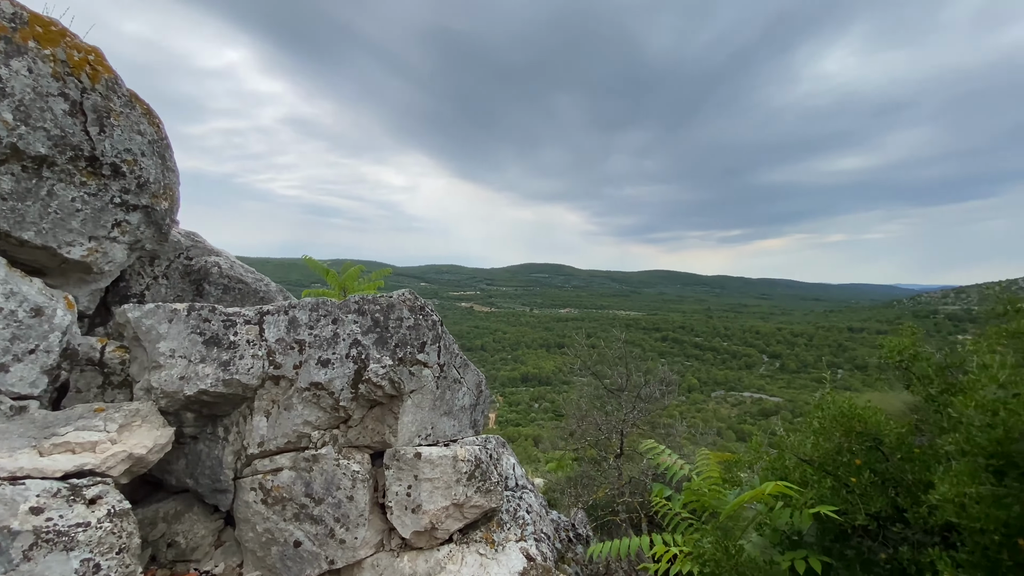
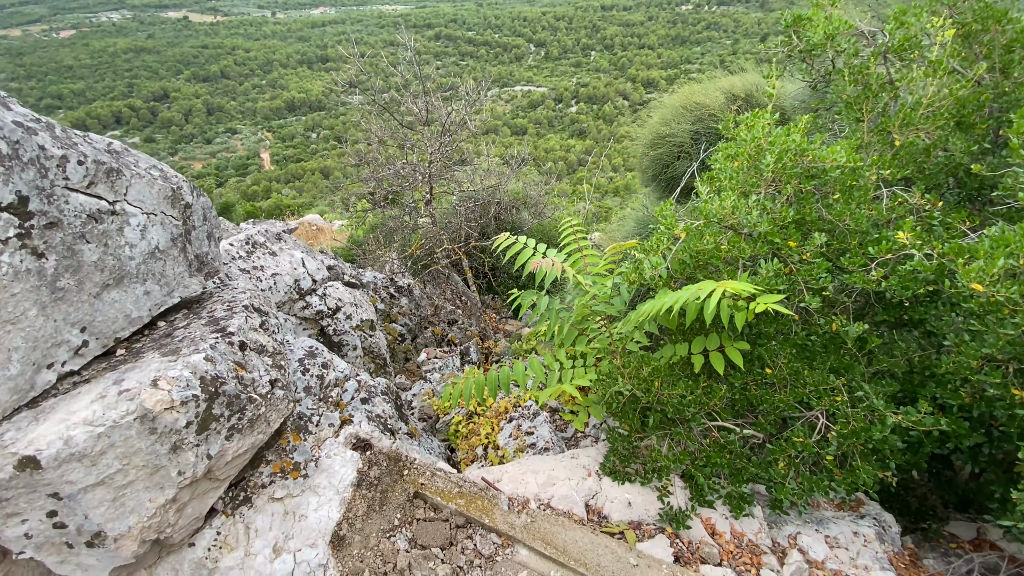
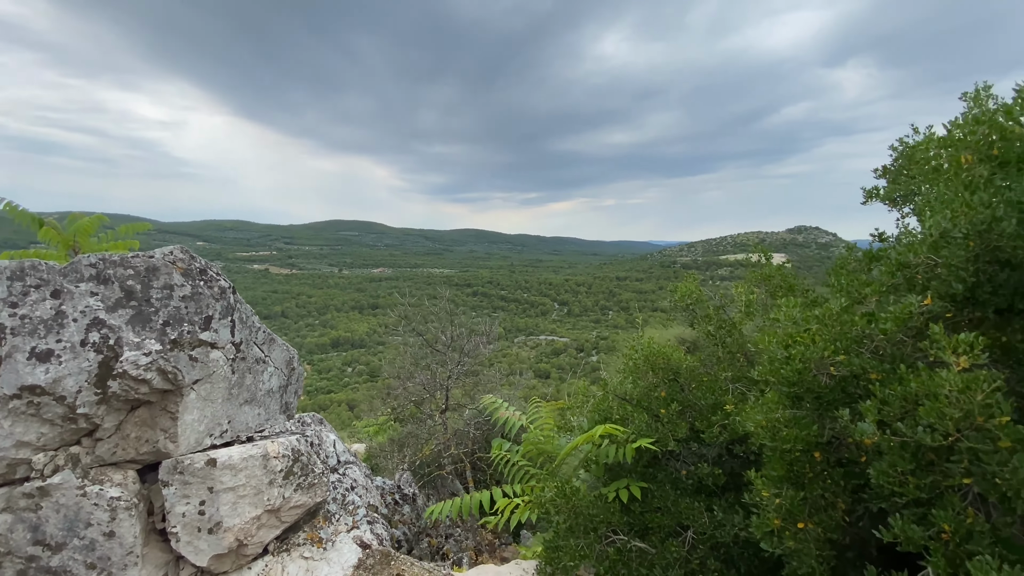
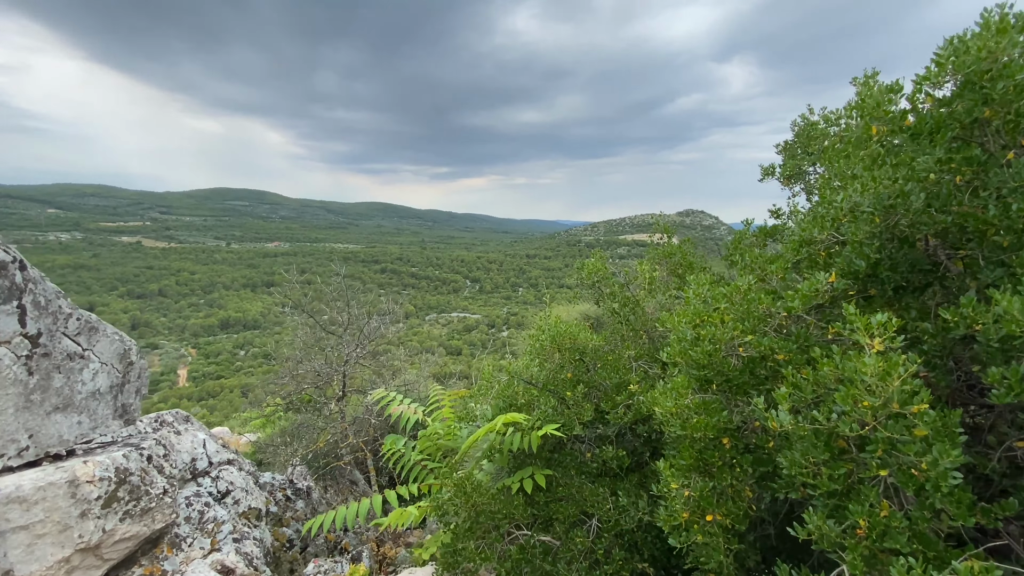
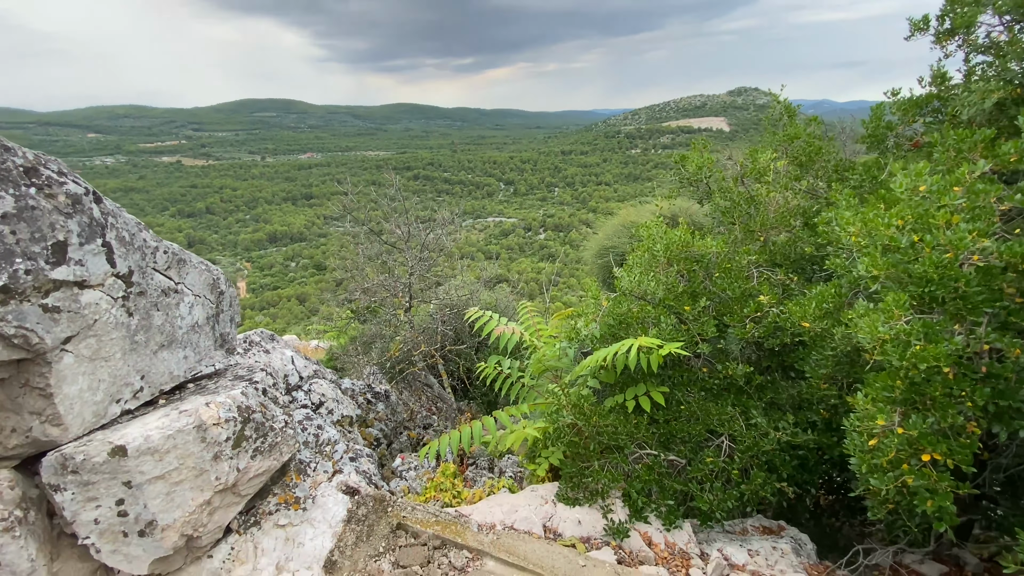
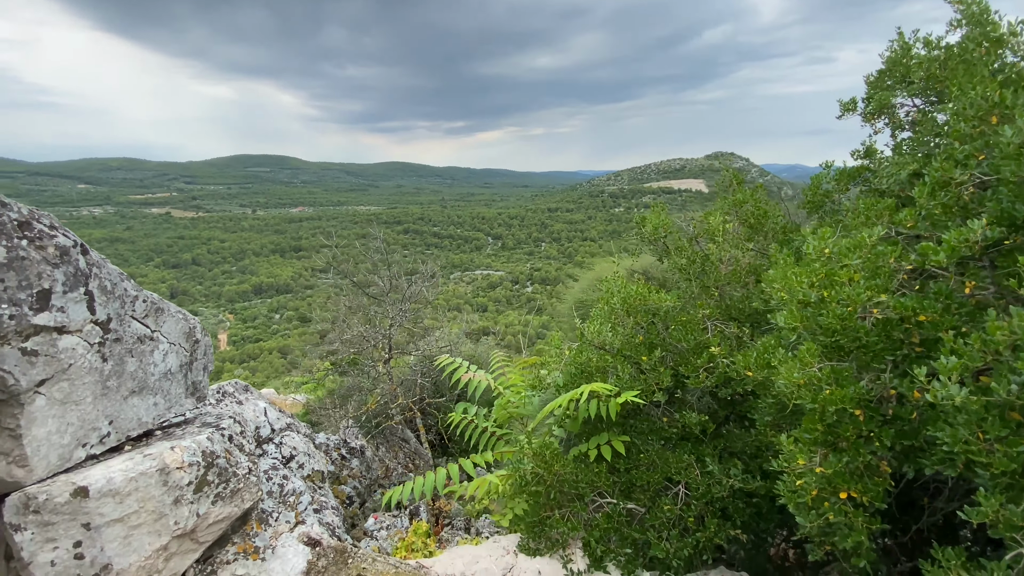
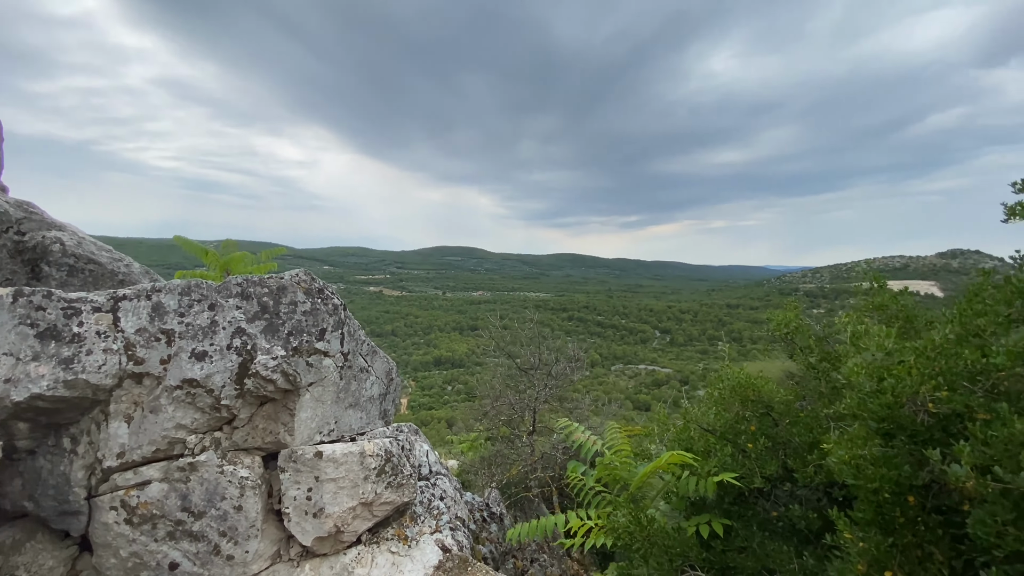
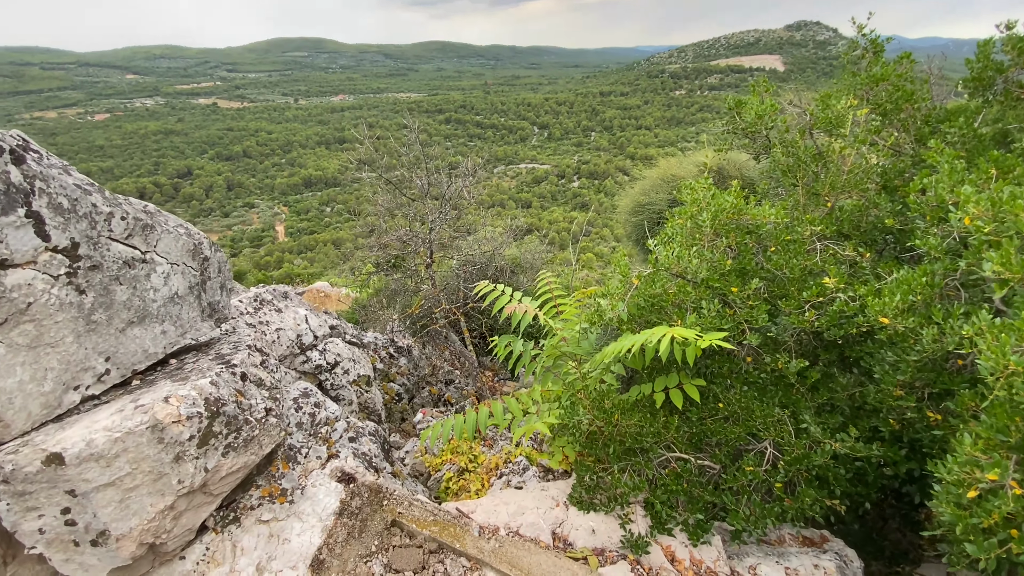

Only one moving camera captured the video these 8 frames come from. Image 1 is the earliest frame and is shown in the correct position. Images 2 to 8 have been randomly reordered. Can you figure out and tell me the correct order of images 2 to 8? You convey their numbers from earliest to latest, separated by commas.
7, 3, 4, 6, 5, 8, 2
